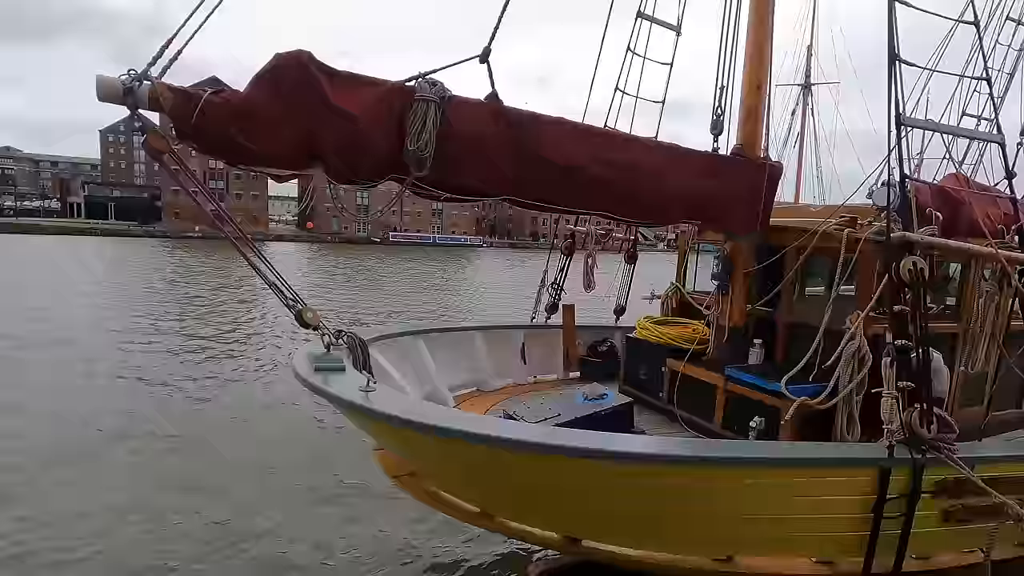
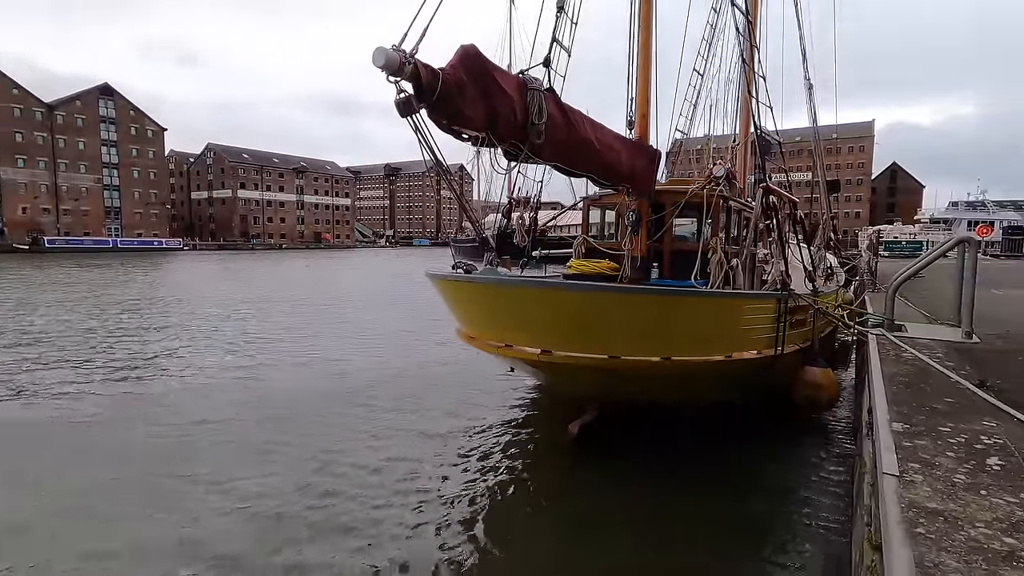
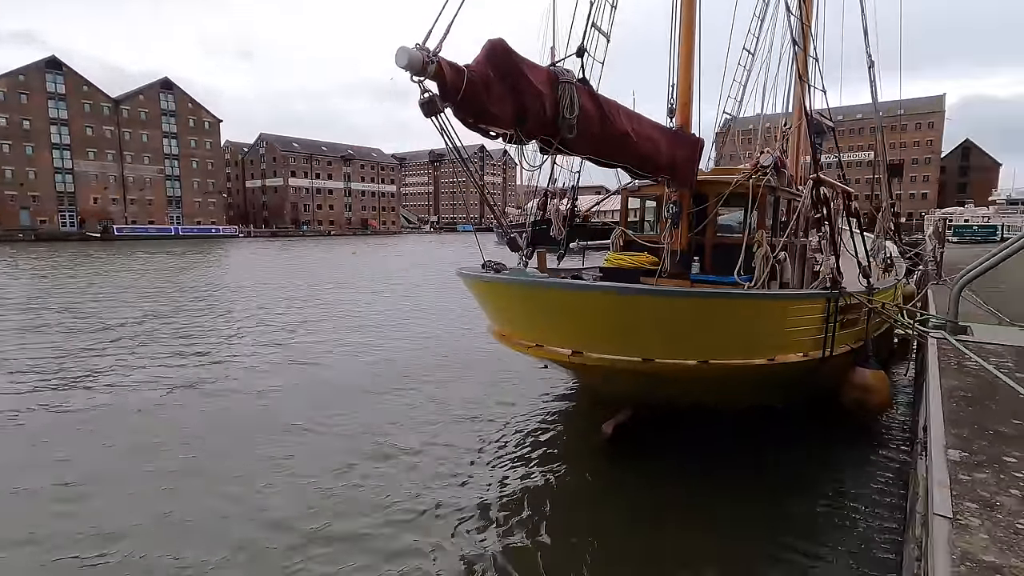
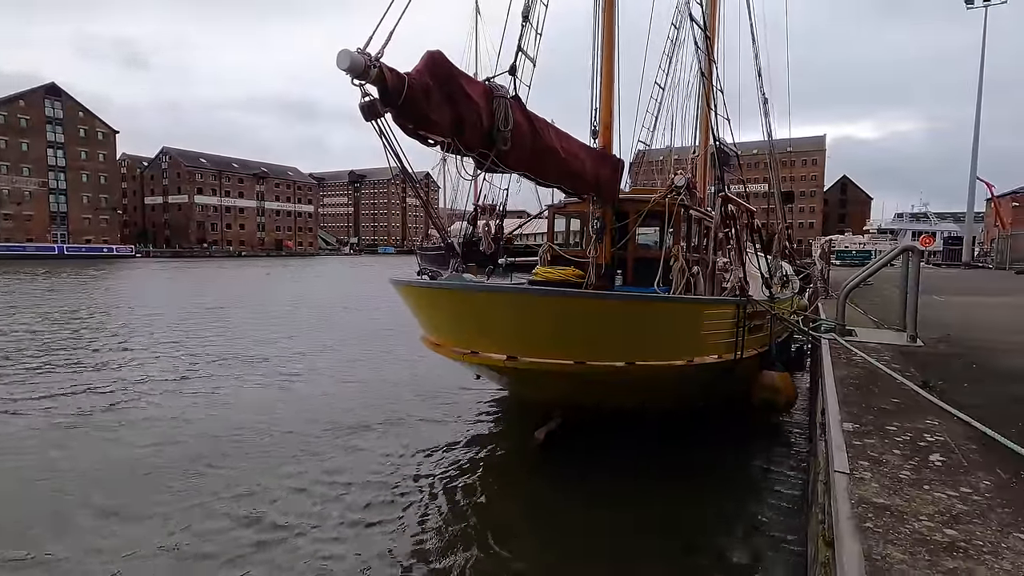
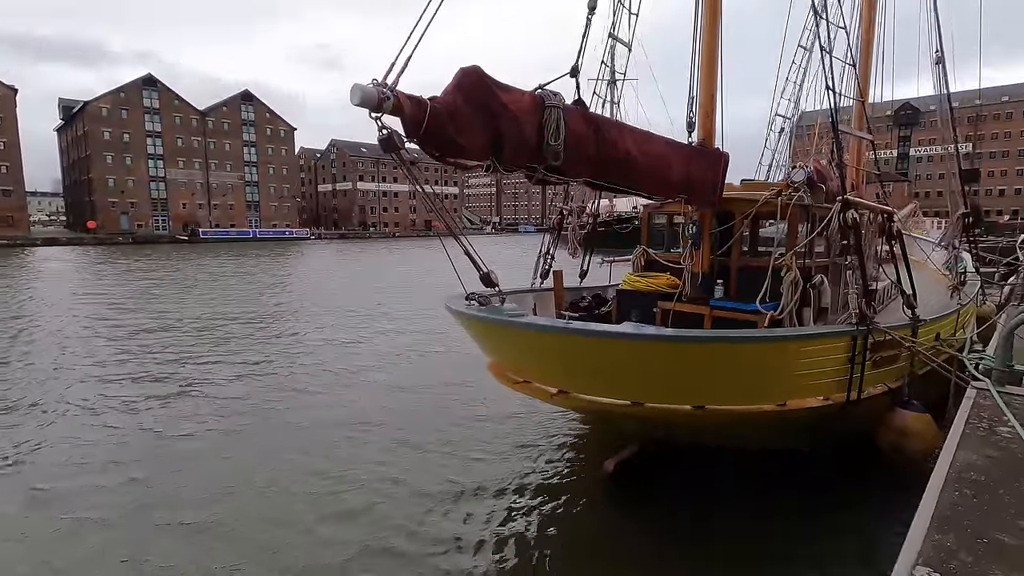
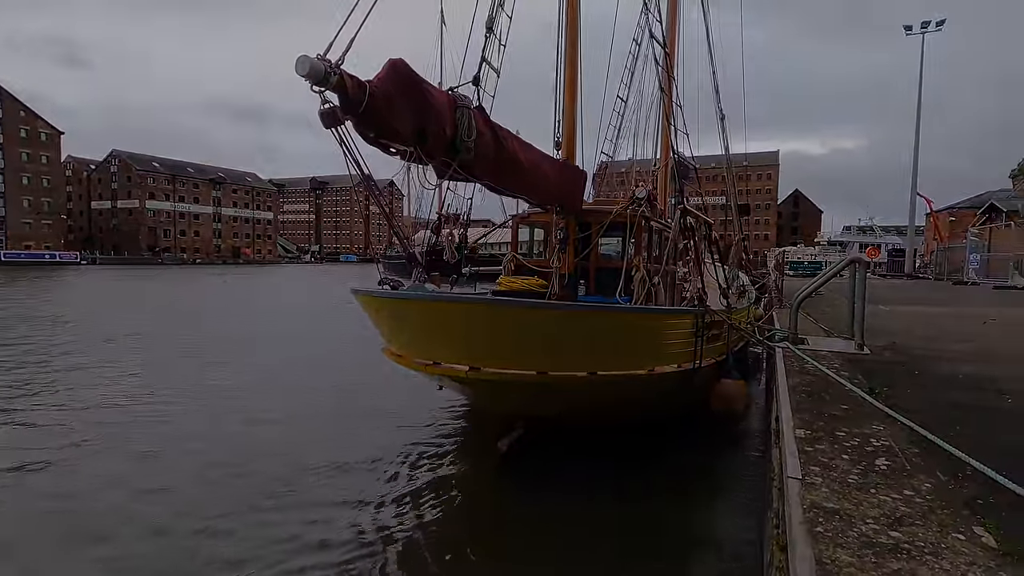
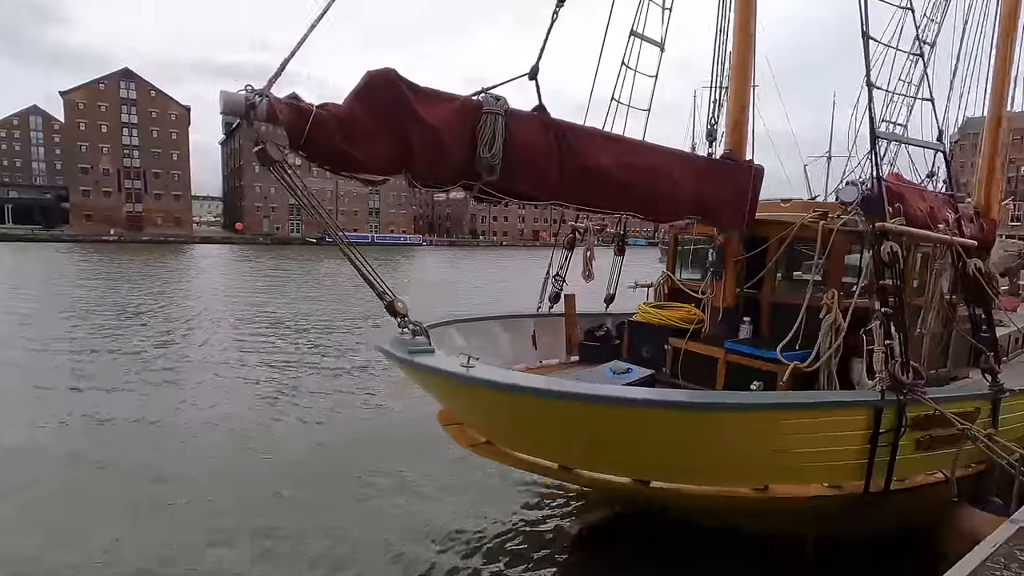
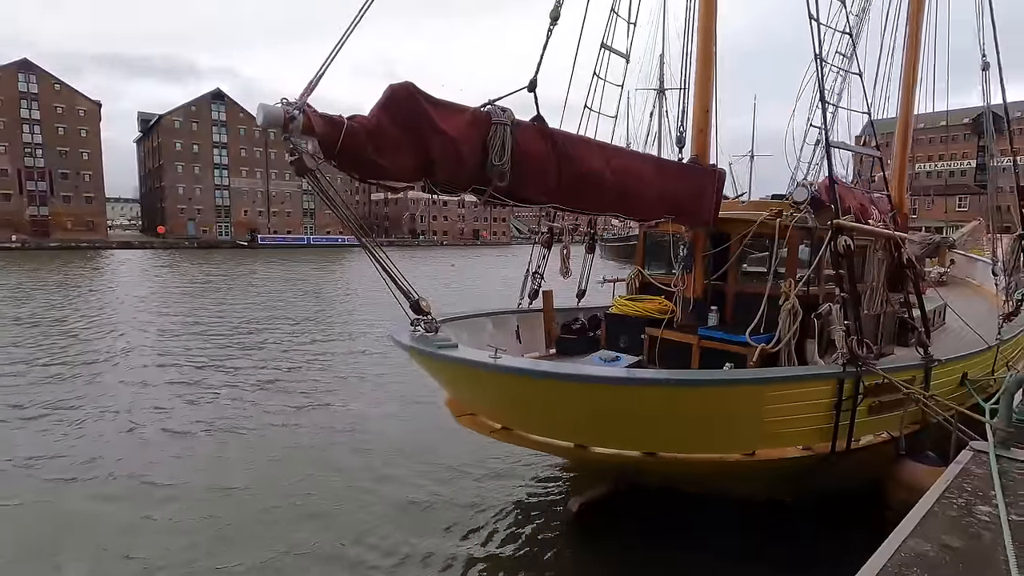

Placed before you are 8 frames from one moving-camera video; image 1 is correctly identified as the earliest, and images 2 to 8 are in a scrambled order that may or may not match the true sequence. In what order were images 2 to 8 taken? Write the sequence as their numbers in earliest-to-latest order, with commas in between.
7, 8, 5, 3, 2, 4, 6
